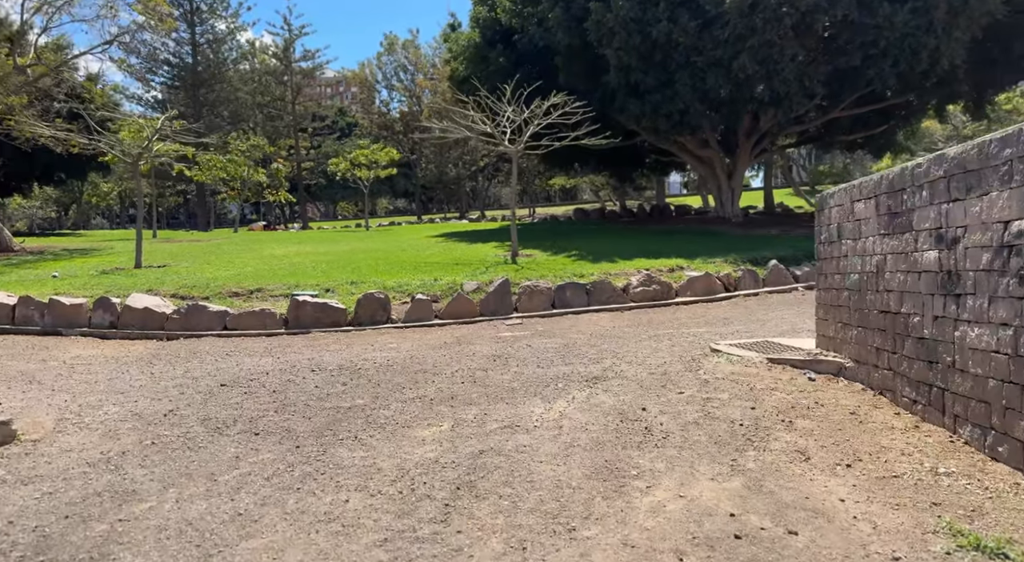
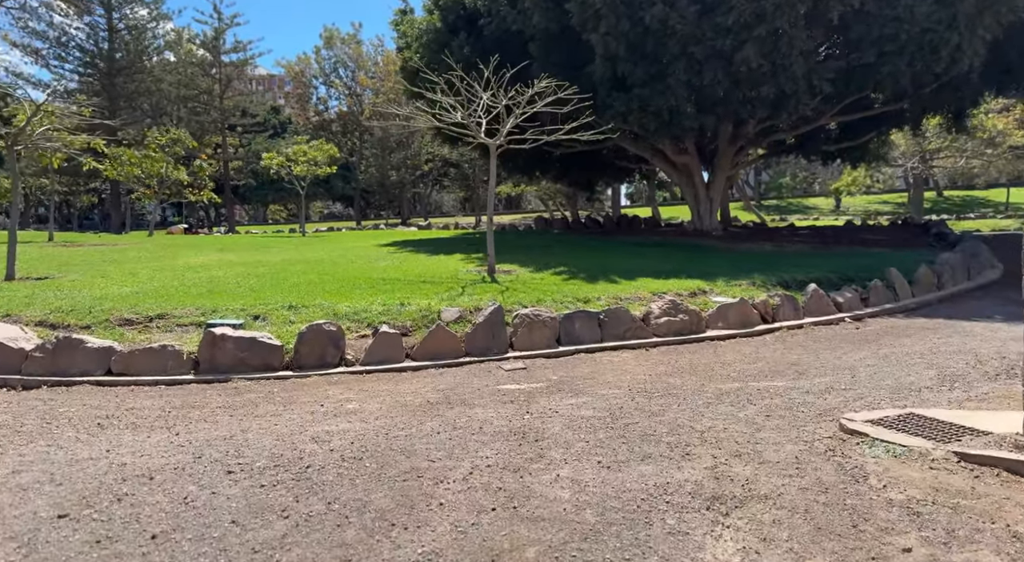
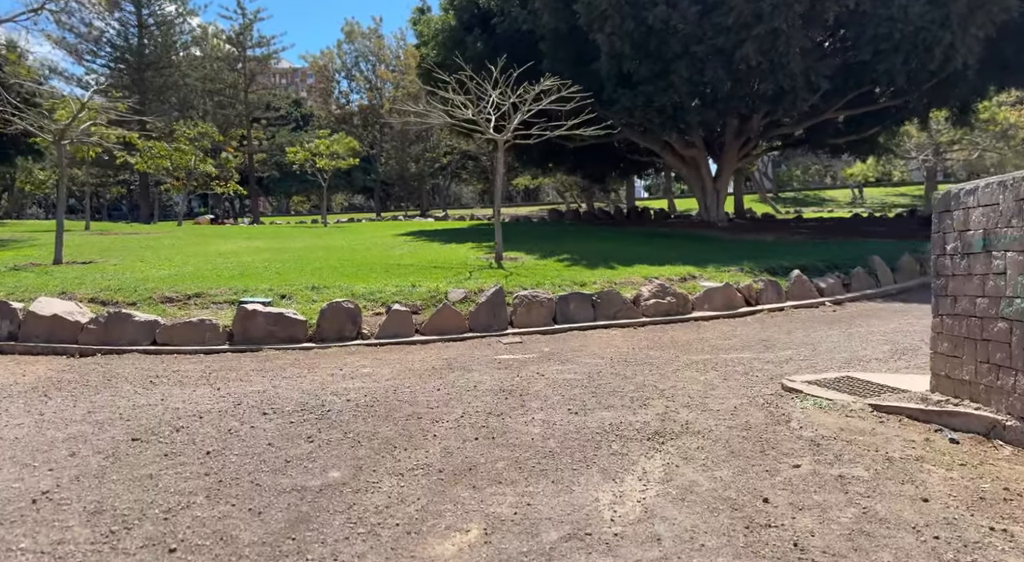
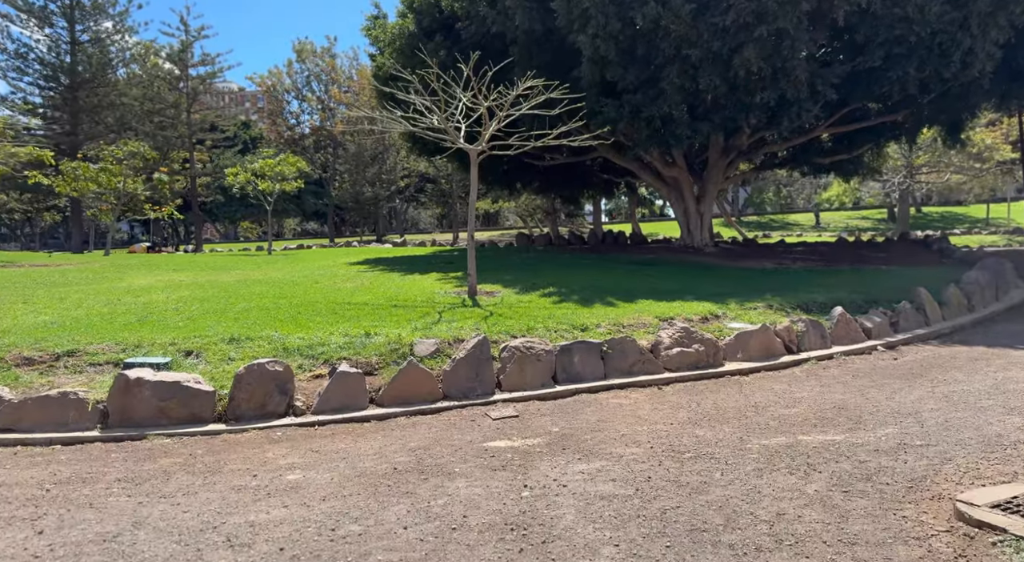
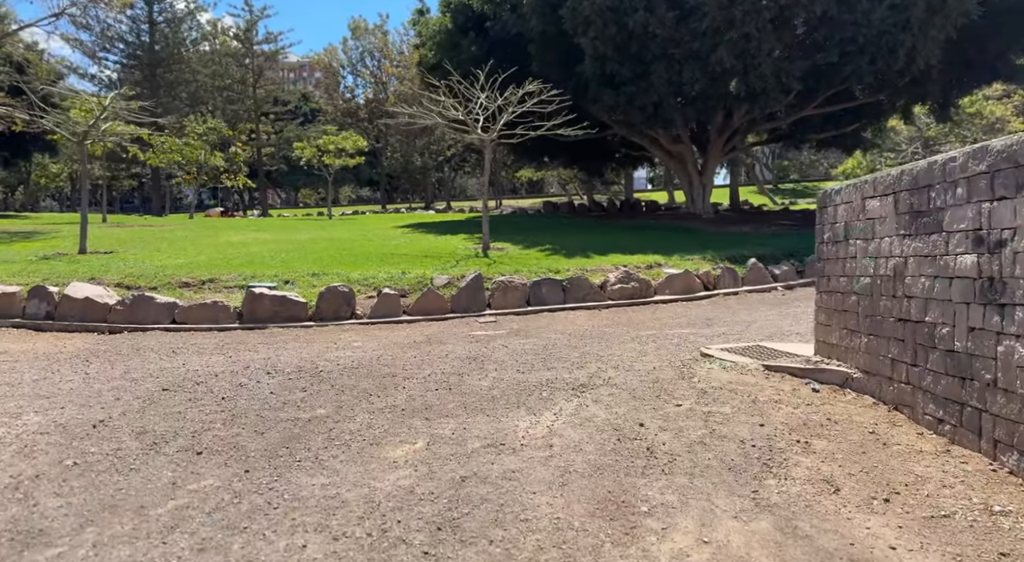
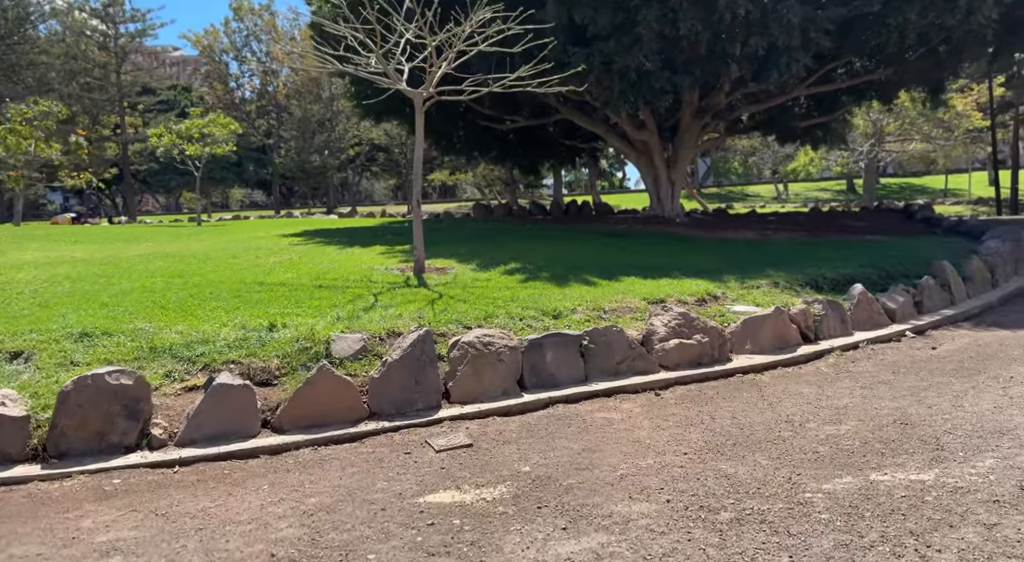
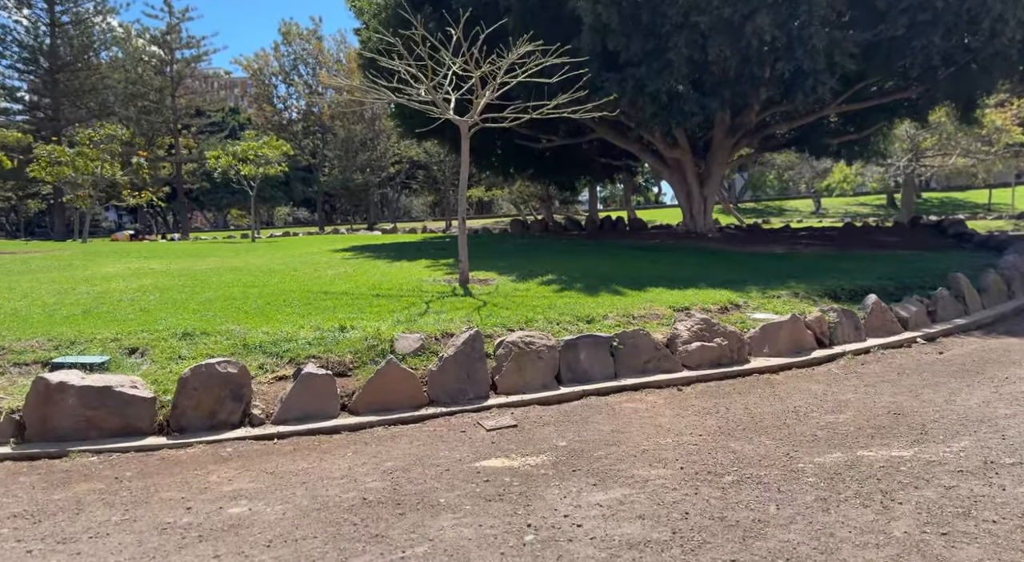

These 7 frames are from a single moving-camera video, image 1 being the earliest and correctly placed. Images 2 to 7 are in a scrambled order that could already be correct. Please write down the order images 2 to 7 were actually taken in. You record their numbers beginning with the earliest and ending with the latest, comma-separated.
5, 3, 2, 4, 7, 6
